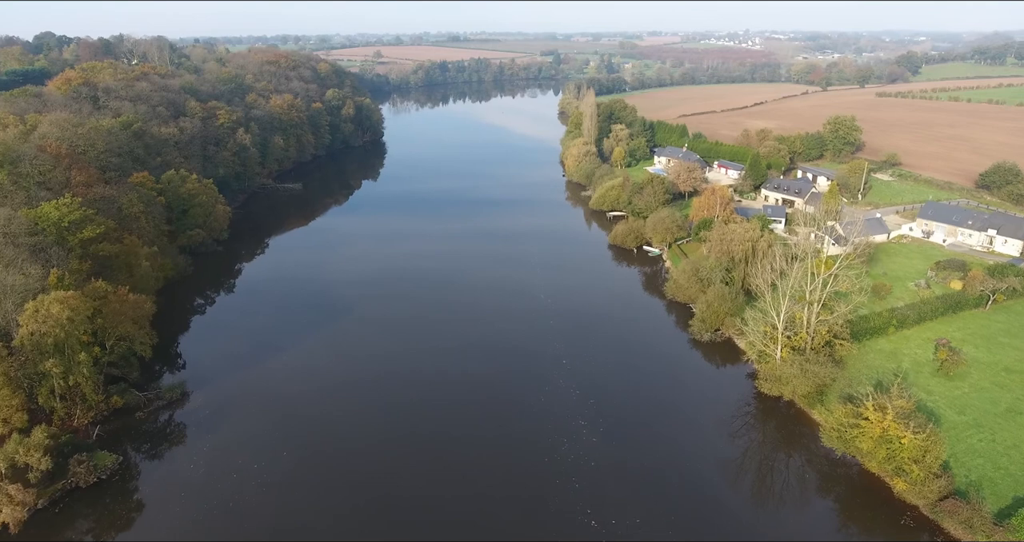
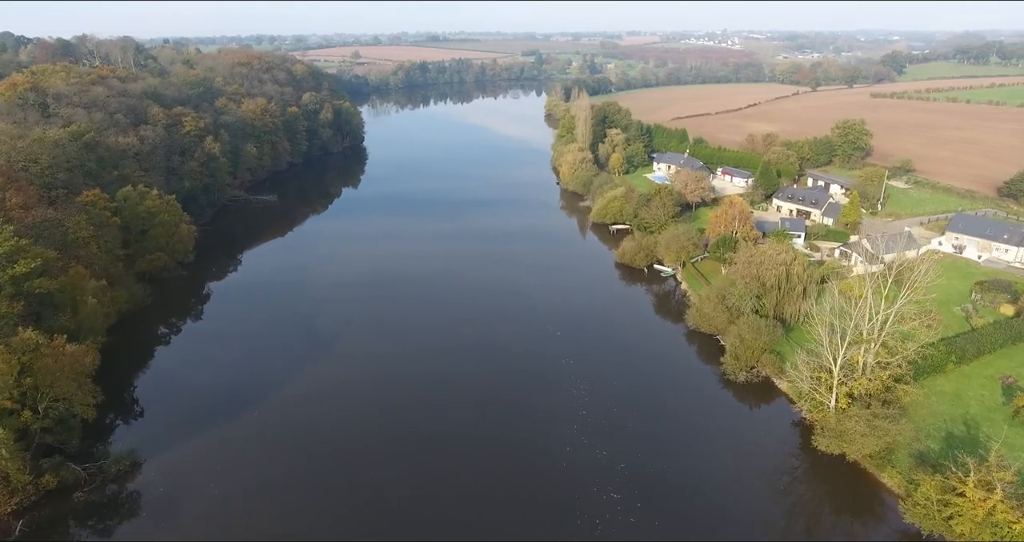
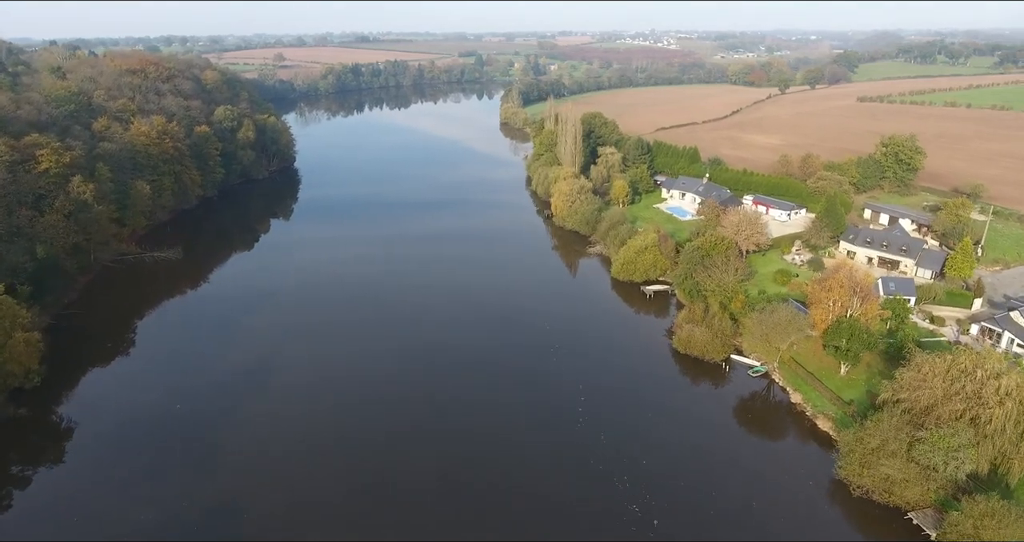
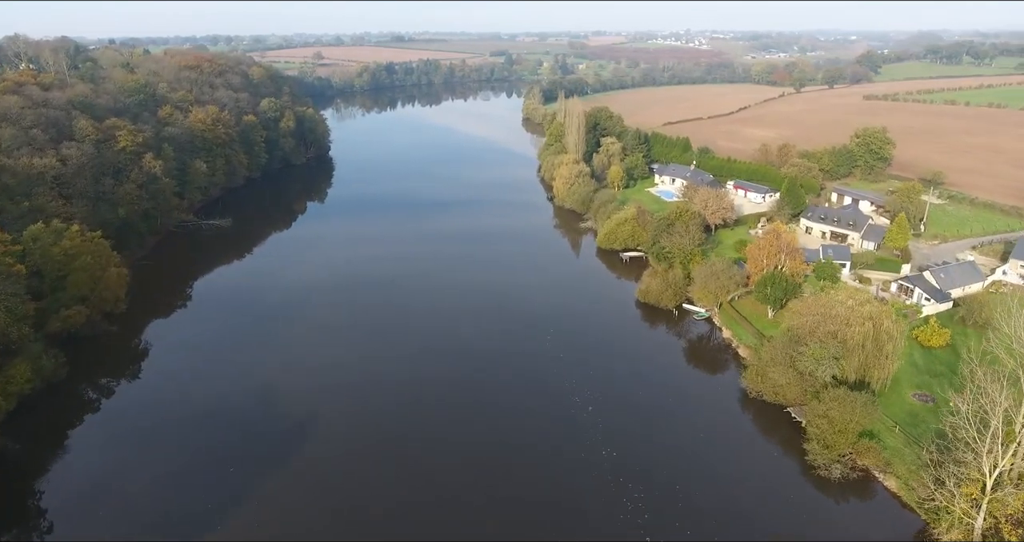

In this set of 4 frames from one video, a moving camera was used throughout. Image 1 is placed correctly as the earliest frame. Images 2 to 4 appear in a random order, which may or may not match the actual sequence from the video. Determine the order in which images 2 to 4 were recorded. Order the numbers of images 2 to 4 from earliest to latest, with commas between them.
2, 4, 3
